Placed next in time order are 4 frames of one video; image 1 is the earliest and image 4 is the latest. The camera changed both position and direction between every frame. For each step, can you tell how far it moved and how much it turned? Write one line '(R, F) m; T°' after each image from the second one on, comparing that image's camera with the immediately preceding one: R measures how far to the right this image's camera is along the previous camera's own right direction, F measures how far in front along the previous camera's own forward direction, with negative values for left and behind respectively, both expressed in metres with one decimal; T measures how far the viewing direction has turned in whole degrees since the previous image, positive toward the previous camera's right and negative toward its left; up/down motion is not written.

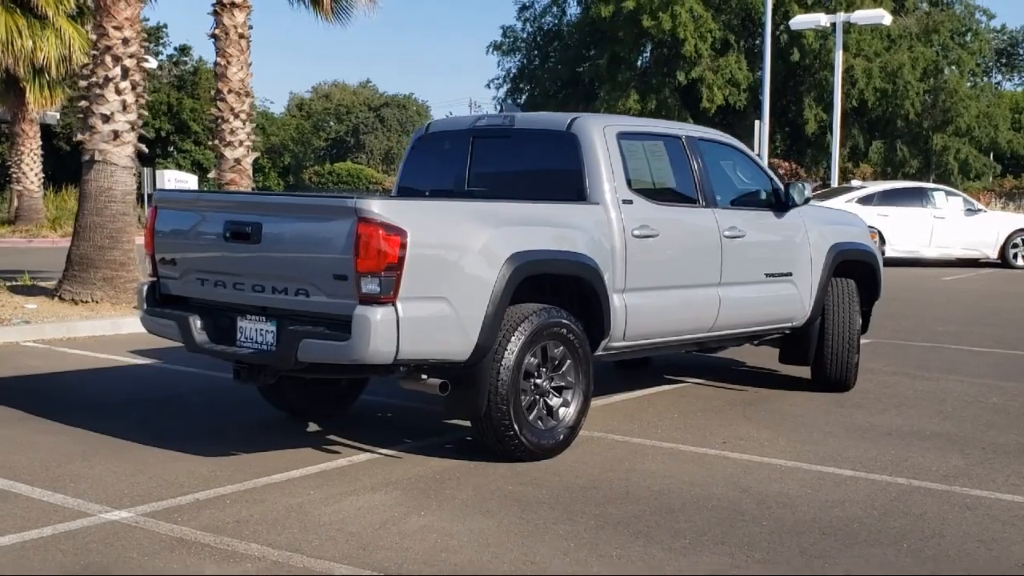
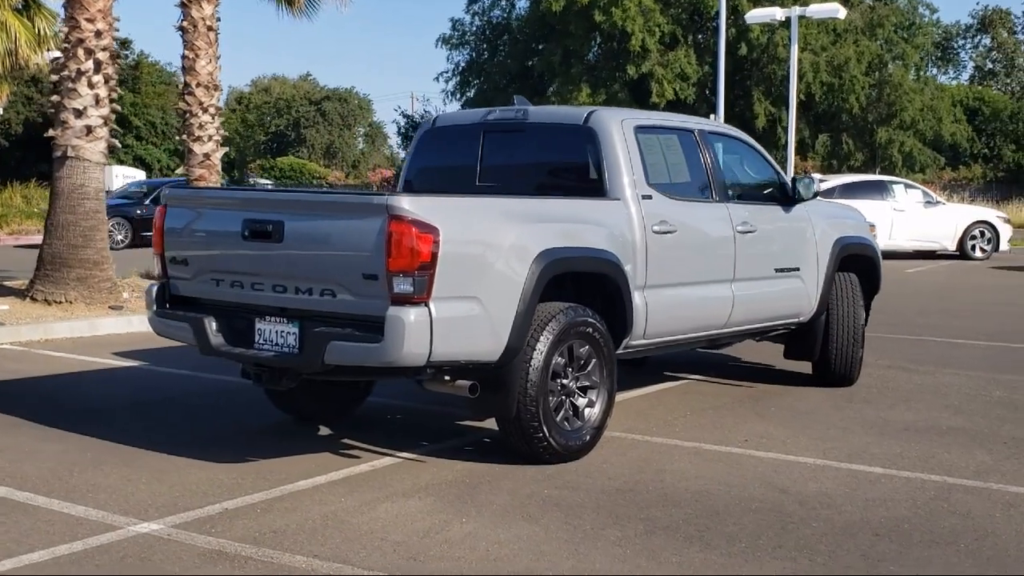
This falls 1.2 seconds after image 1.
(-0.4, +0.2) m; +2°
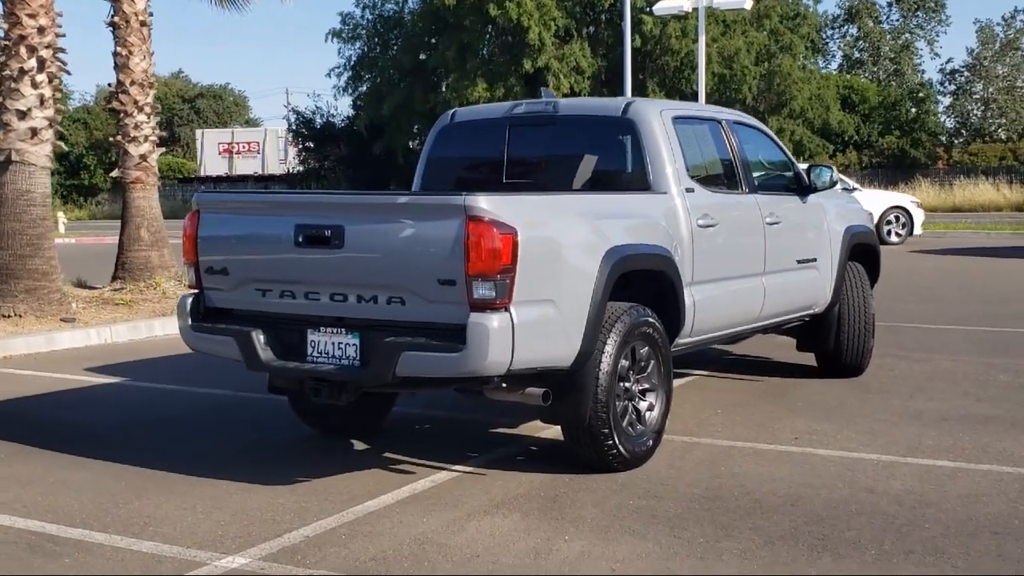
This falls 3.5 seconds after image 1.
(-0.9, +0.3) m; +5°
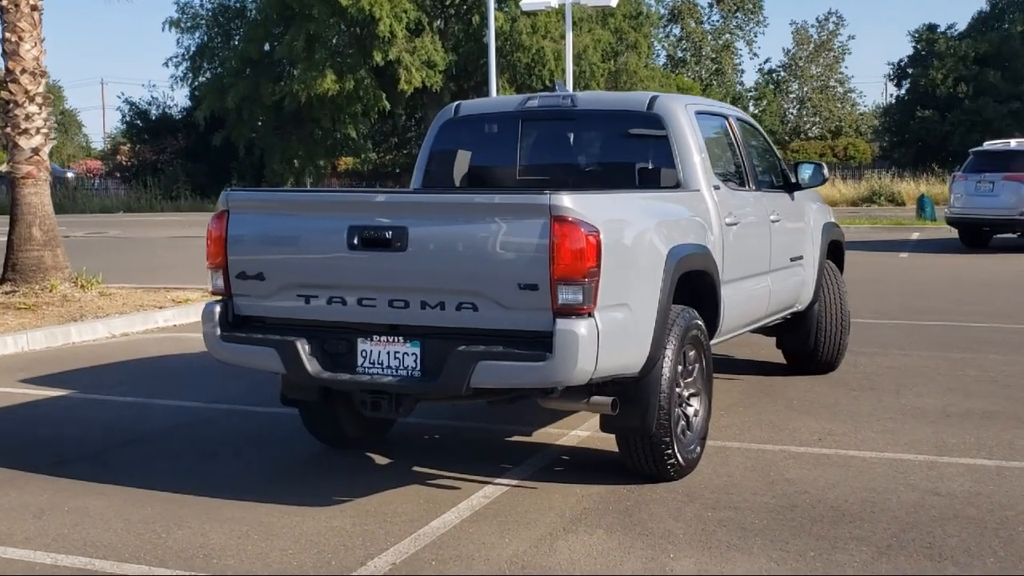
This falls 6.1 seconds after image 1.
(-1.0, +0.4) m; +7°
